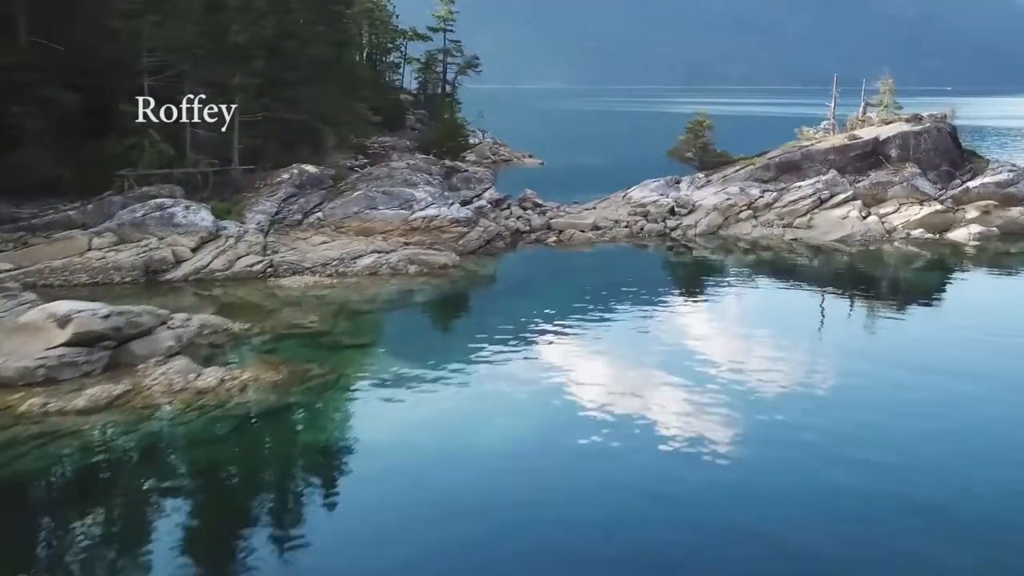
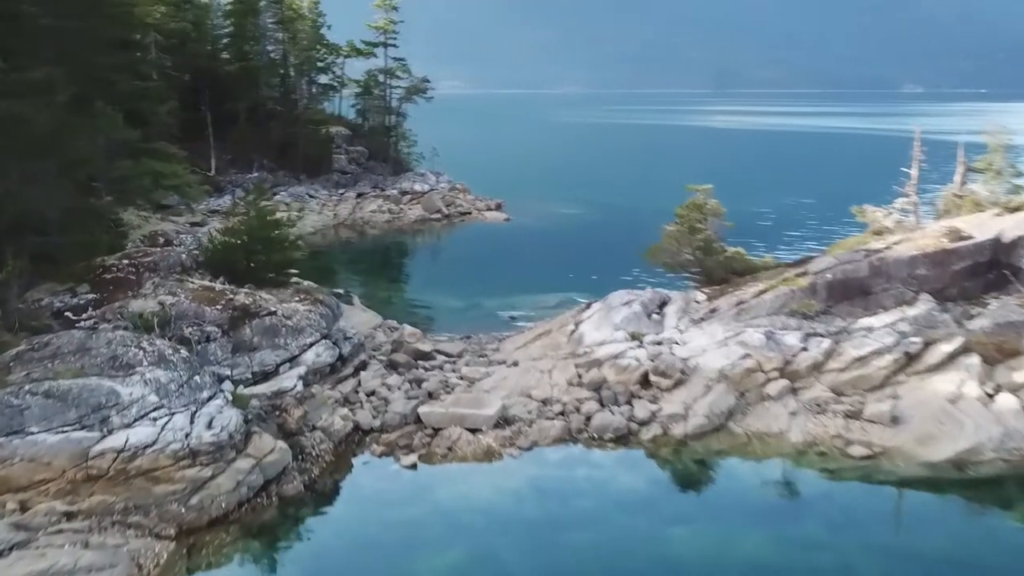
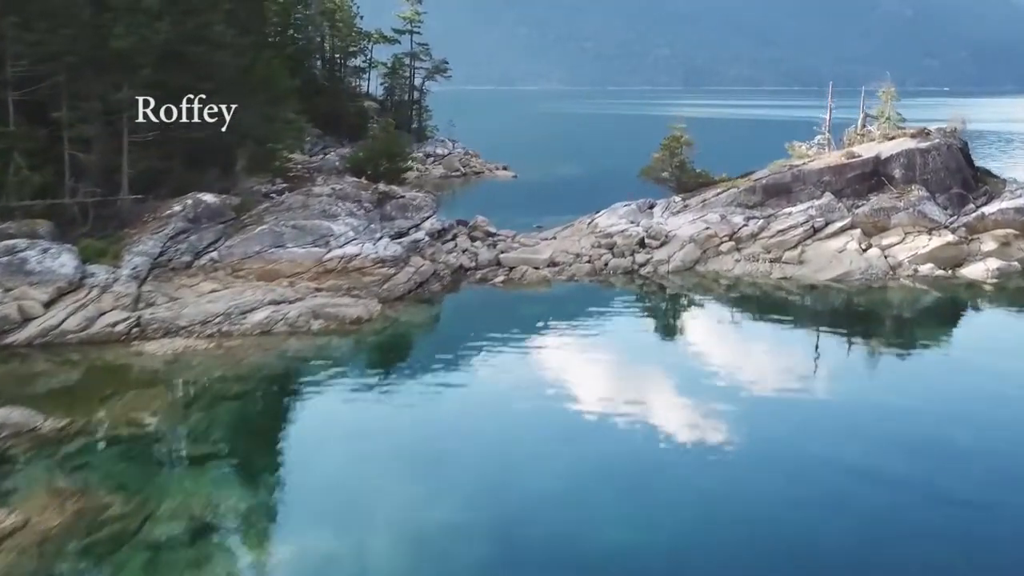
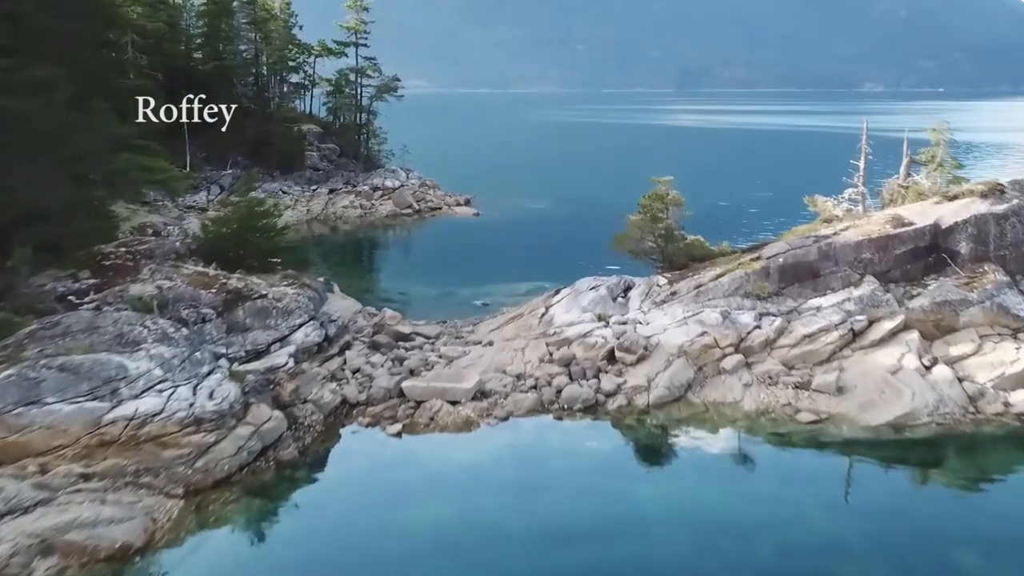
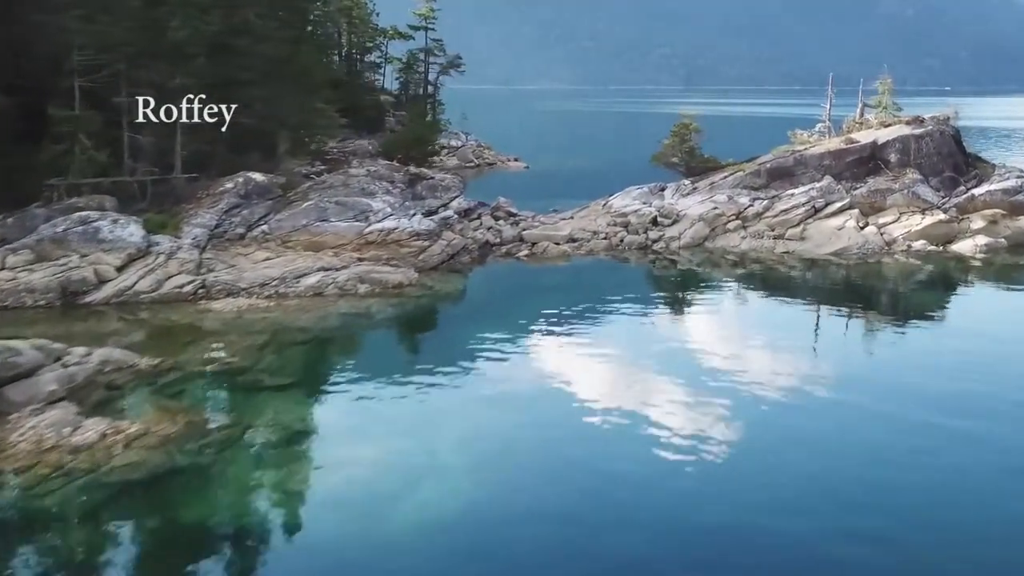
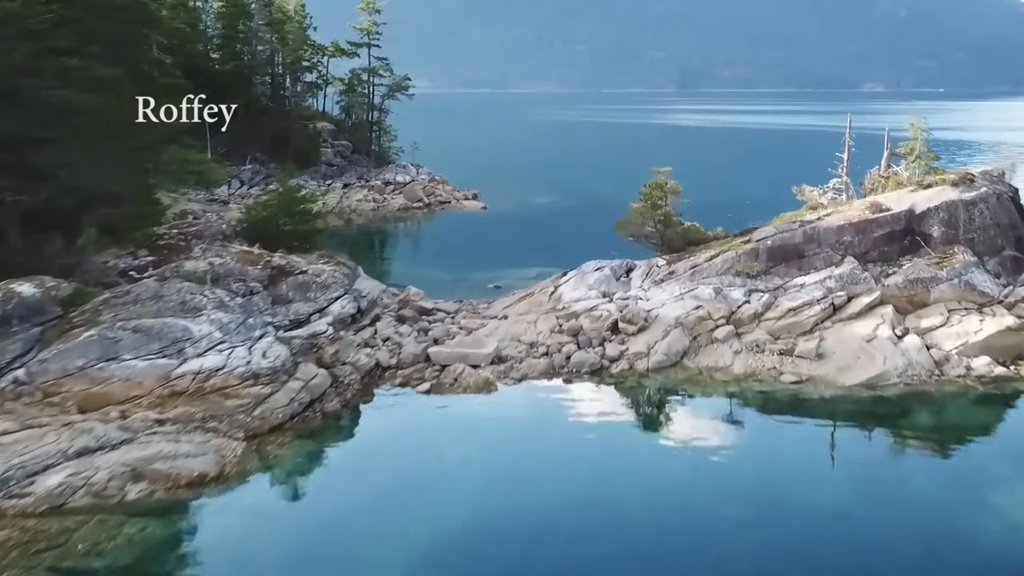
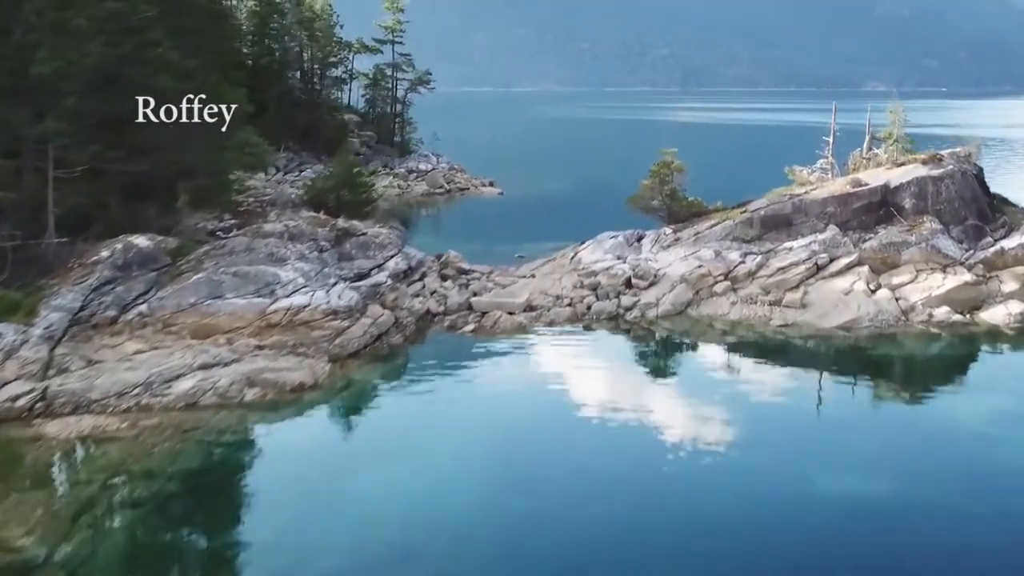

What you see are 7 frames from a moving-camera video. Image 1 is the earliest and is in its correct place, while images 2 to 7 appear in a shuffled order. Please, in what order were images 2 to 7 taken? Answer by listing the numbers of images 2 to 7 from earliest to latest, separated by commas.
5, 3, 7, 6, 4, 2
